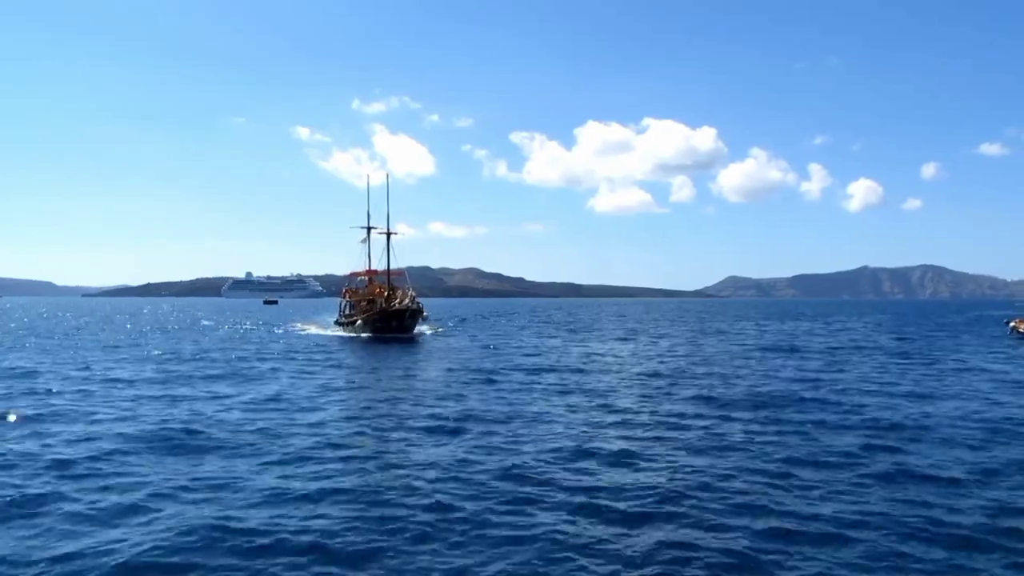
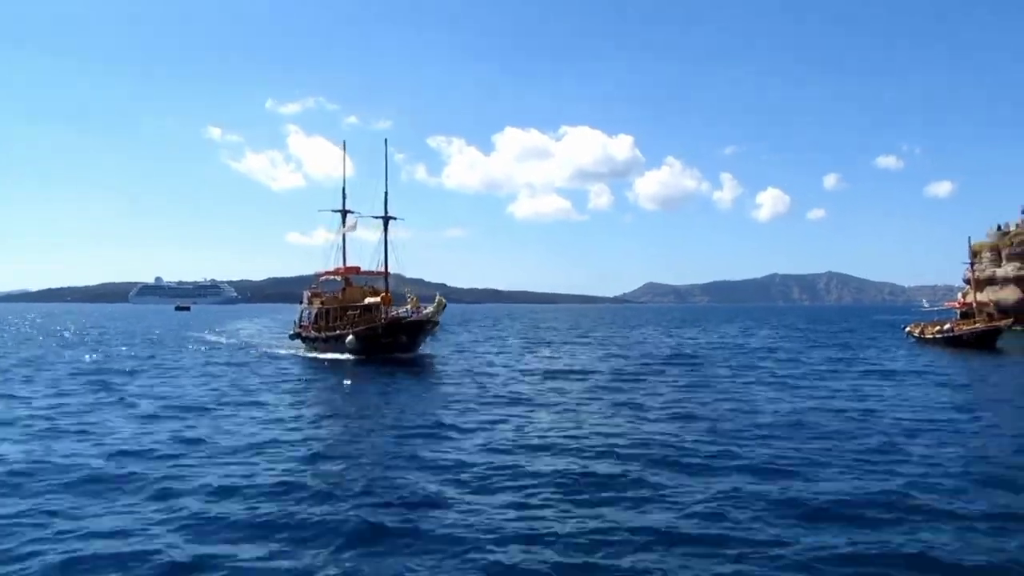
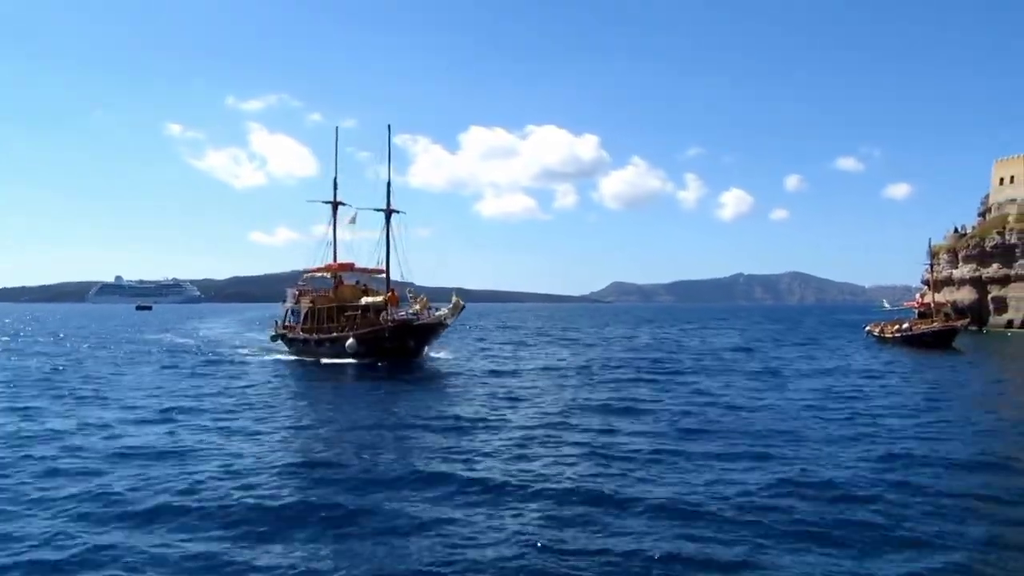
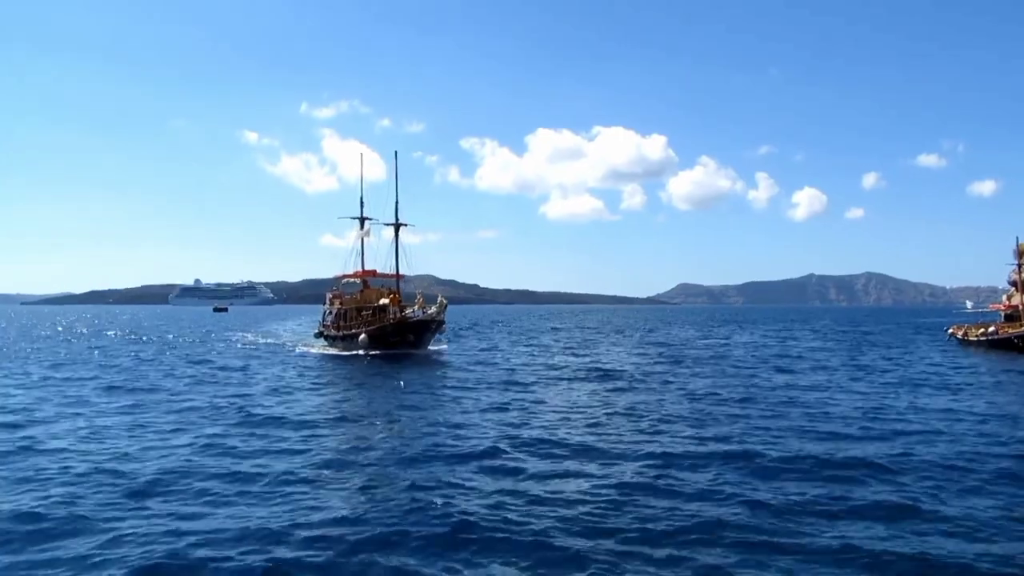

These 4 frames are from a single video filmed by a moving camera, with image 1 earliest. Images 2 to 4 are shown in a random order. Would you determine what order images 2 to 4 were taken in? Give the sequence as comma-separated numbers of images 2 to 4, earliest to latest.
4, 2, 3
